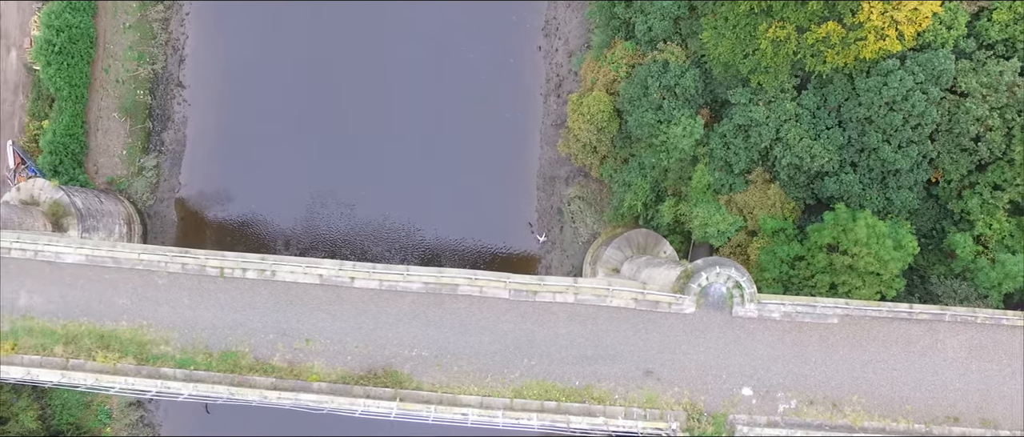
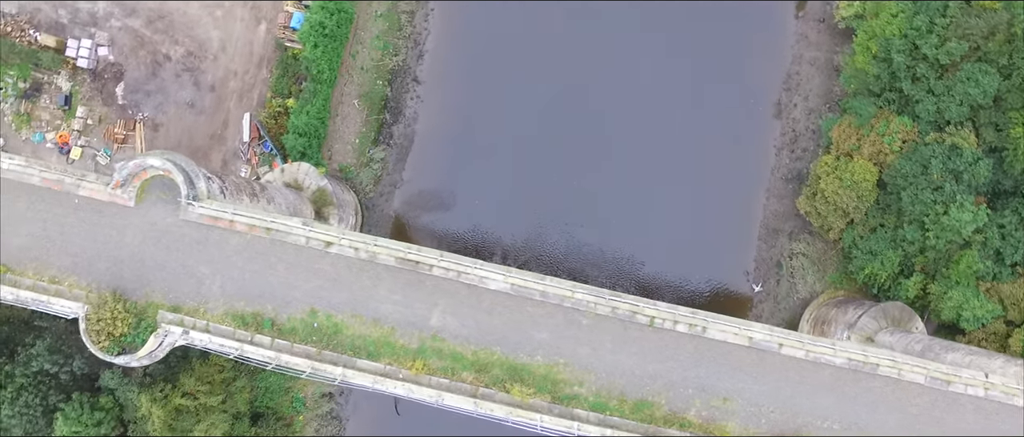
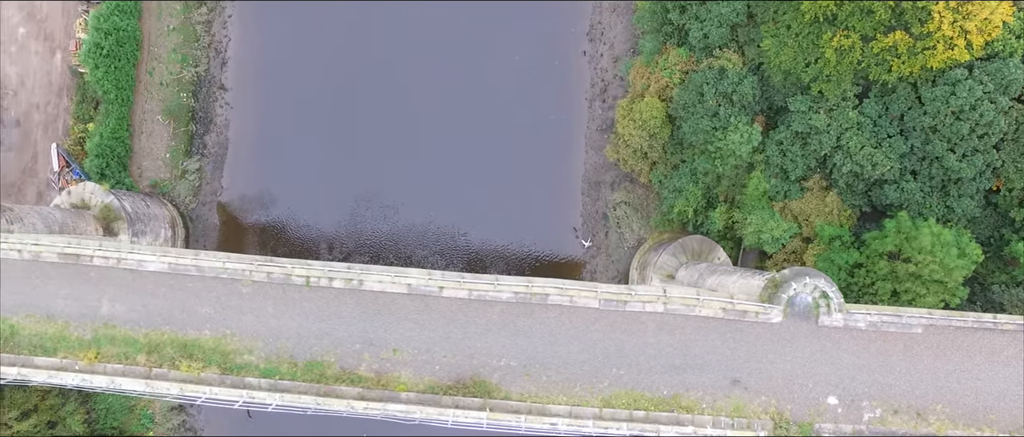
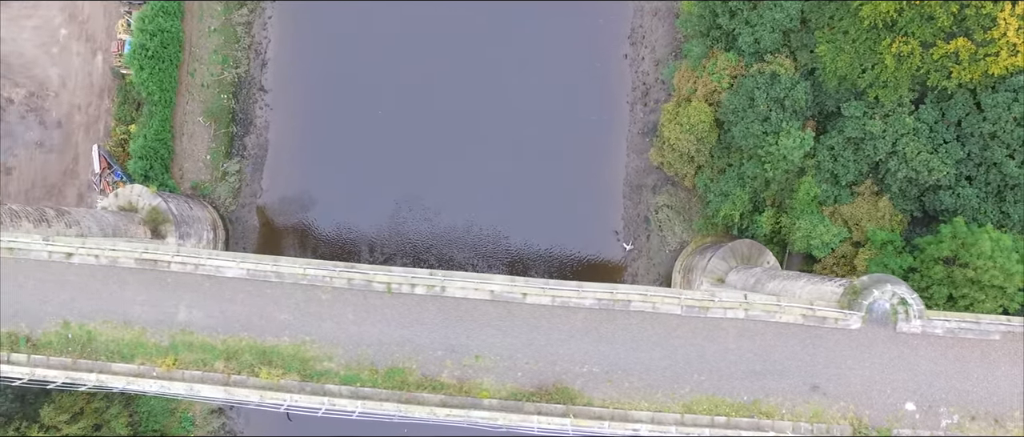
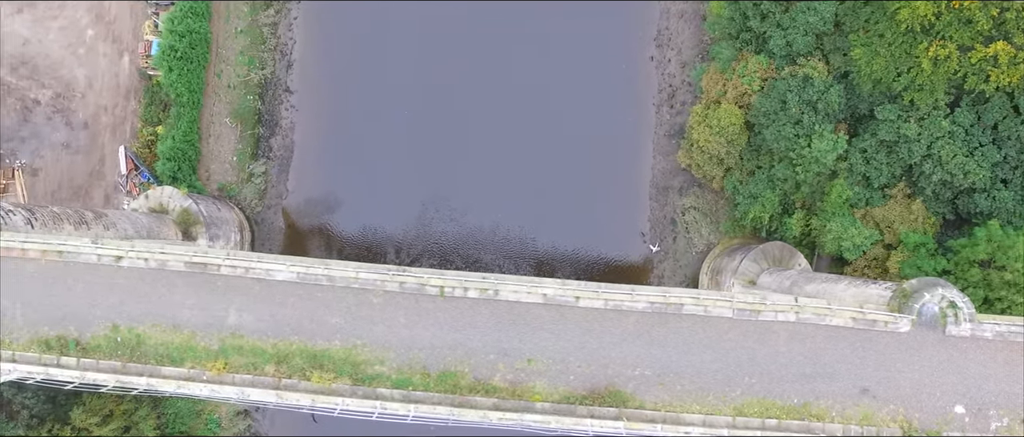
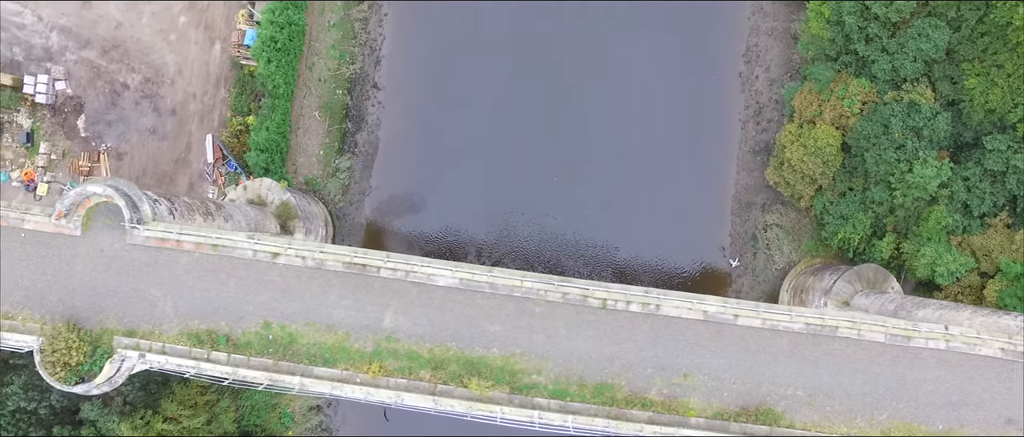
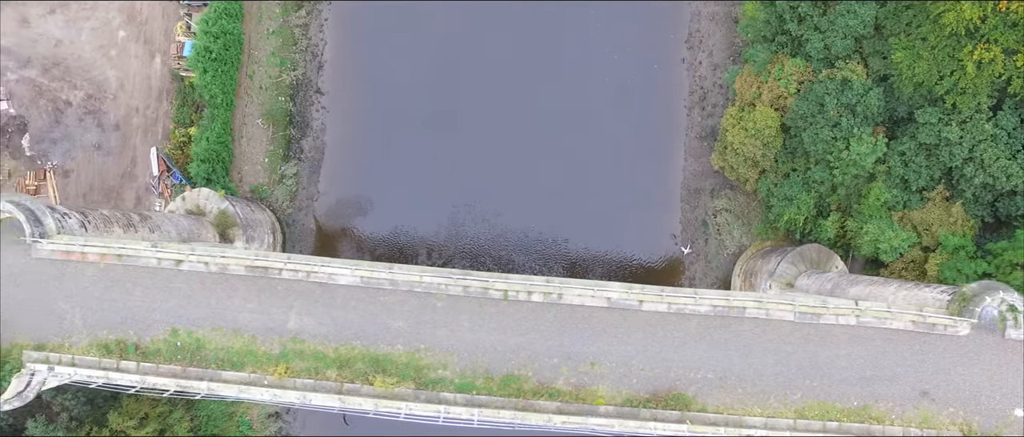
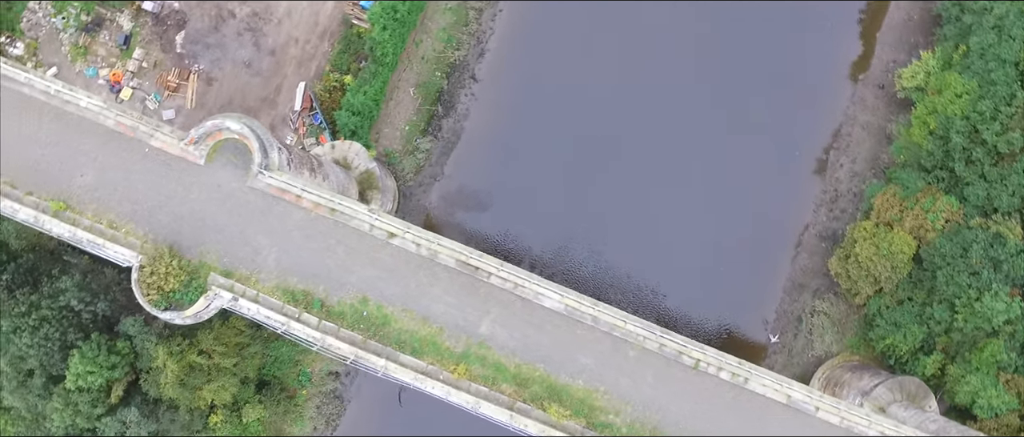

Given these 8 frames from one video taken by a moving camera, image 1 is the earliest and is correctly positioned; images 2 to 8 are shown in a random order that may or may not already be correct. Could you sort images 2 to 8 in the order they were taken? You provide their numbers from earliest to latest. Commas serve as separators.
3, 4, 5, 7, 6, 2, 8
